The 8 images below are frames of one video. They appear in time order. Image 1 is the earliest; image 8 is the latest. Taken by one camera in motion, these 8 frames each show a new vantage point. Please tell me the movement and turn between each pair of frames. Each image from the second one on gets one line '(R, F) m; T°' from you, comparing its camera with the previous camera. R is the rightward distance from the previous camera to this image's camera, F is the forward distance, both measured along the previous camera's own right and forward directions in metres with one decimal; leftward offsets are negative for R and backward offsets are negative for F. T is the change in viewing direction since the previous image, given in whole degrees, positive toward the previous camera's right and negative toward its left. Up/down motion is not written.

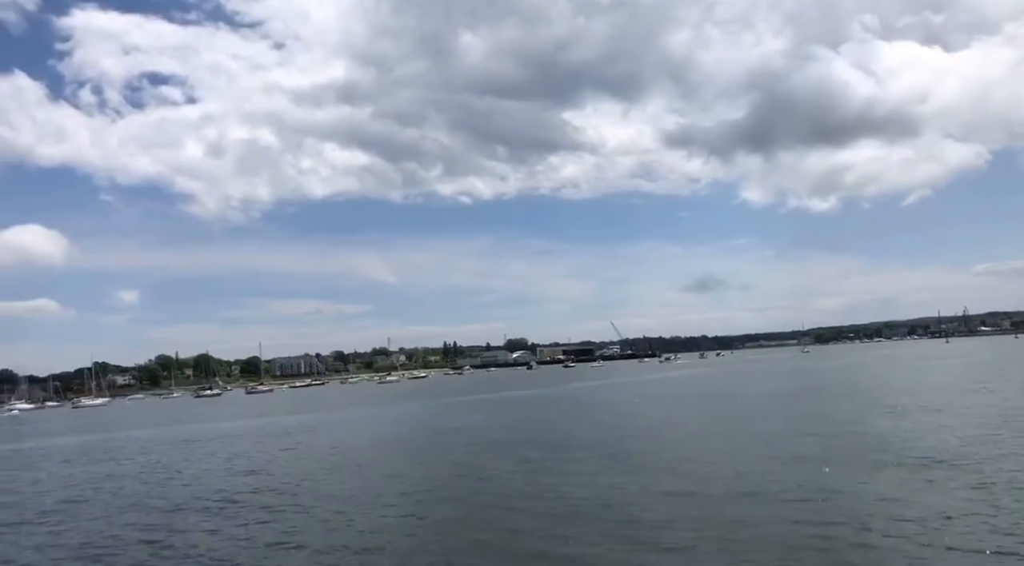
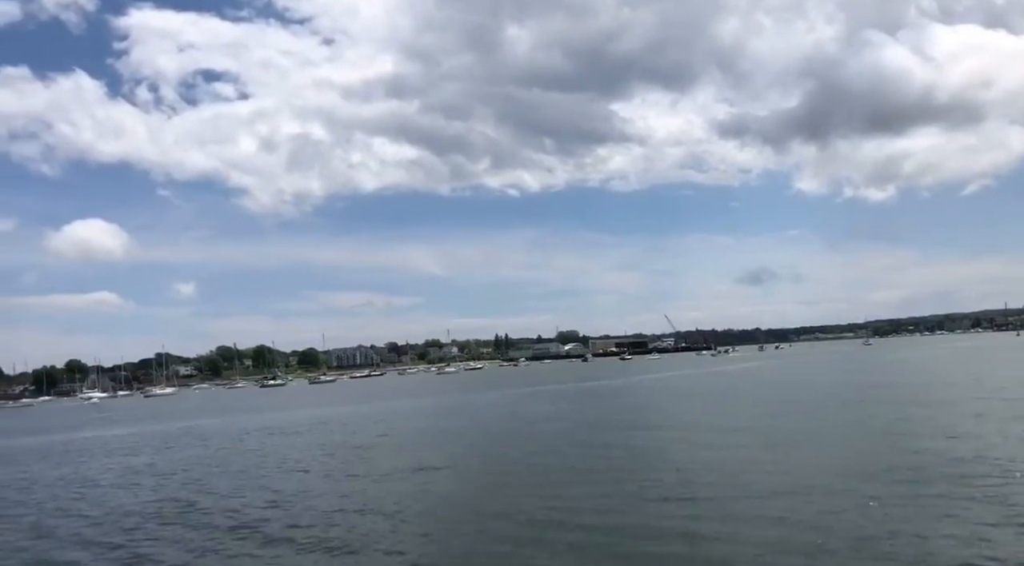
(-2.6, 0.0) m; -3°
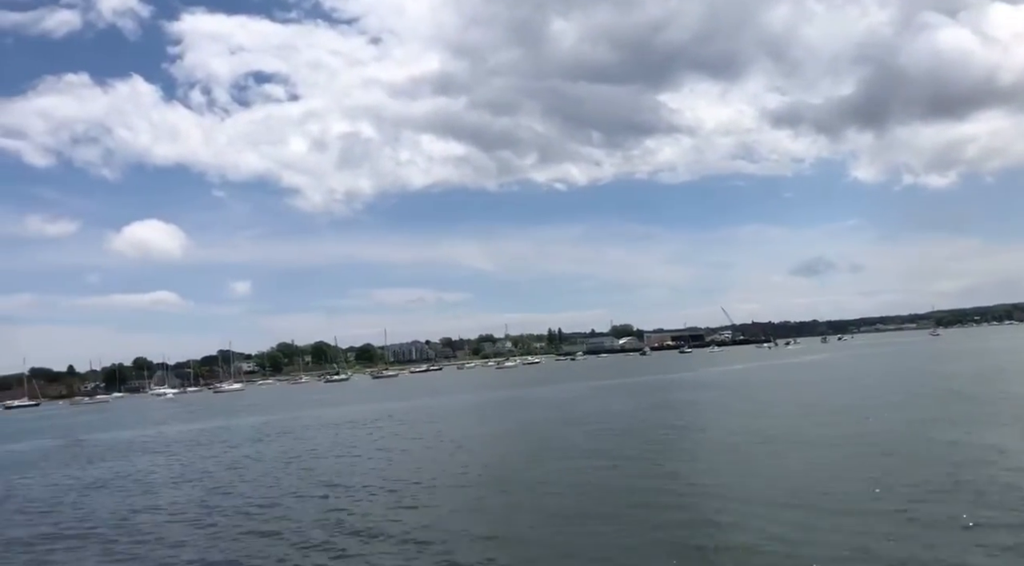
(-2.6, +0.3) m; -3°
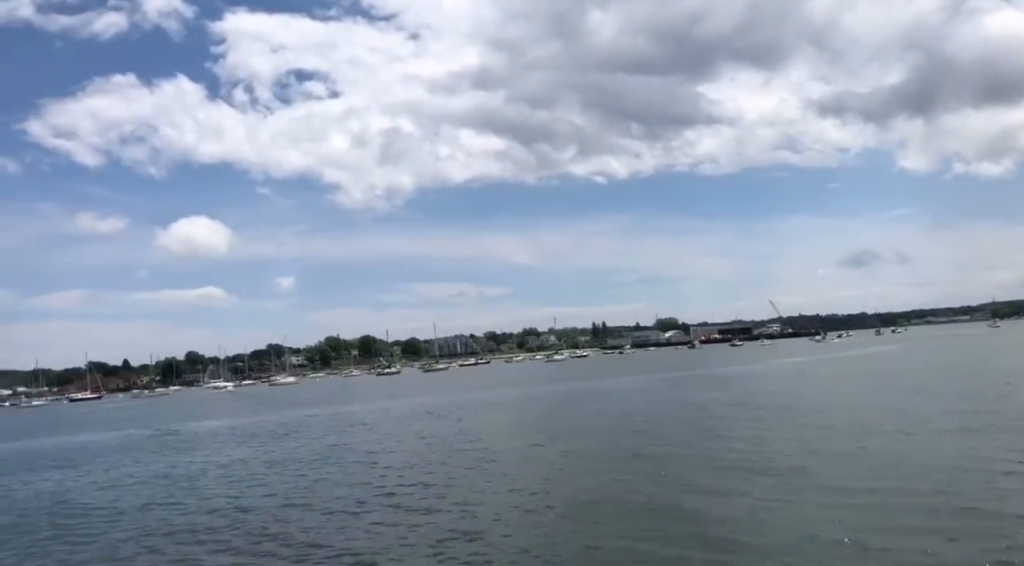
(-2.4, +0.1) m; -3°
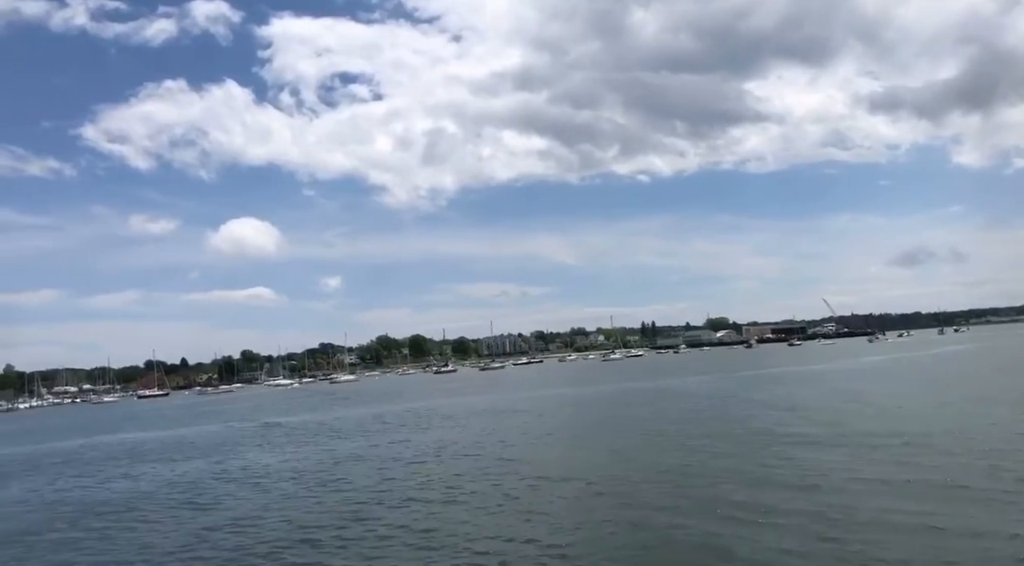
(-3.3, -0.1) m; -3°
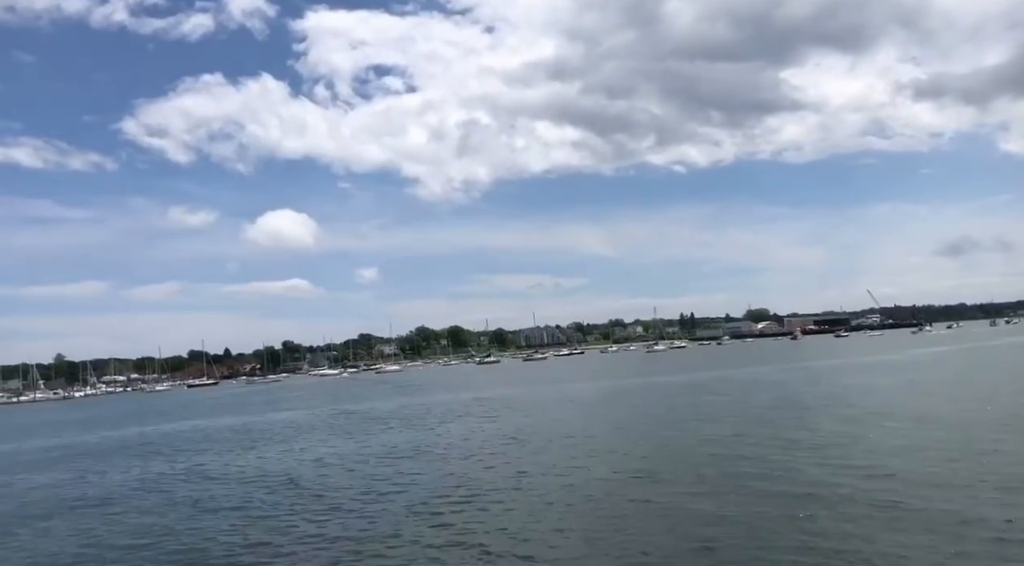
(-2.4, +0.2) m; -2°
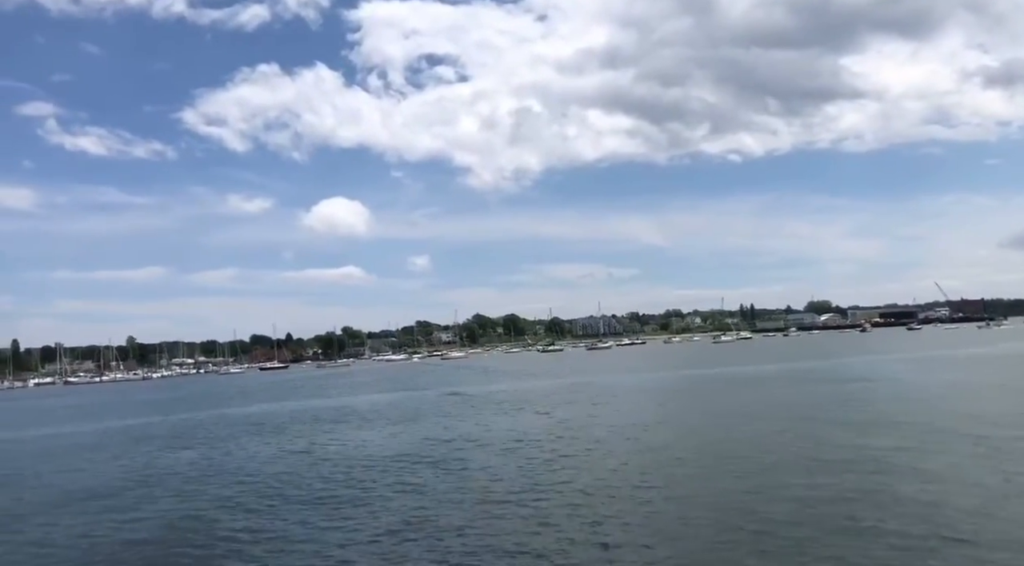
(-3.8, -0.1) m; -3°
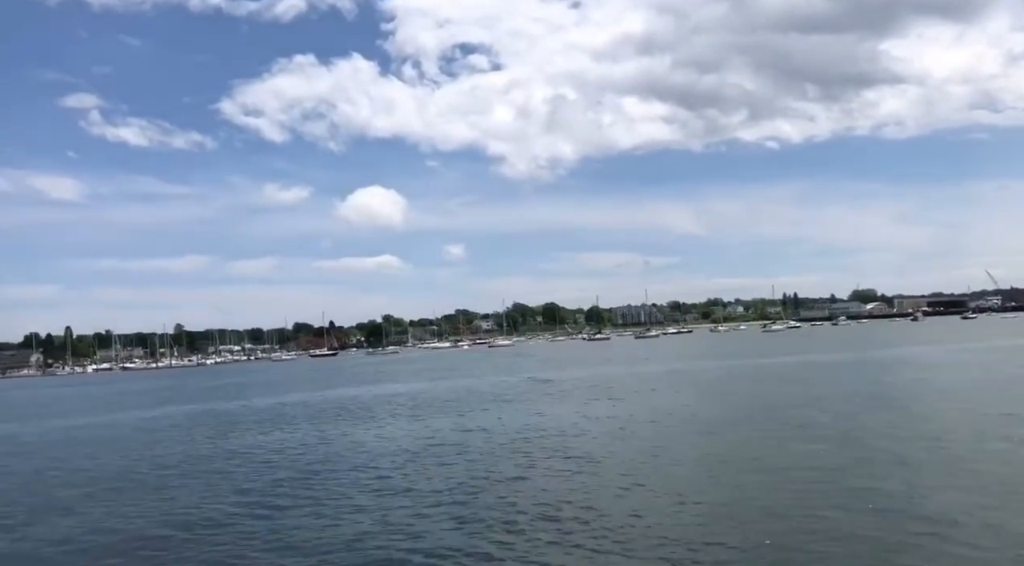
(-3.1, -0.2) m; -2°
